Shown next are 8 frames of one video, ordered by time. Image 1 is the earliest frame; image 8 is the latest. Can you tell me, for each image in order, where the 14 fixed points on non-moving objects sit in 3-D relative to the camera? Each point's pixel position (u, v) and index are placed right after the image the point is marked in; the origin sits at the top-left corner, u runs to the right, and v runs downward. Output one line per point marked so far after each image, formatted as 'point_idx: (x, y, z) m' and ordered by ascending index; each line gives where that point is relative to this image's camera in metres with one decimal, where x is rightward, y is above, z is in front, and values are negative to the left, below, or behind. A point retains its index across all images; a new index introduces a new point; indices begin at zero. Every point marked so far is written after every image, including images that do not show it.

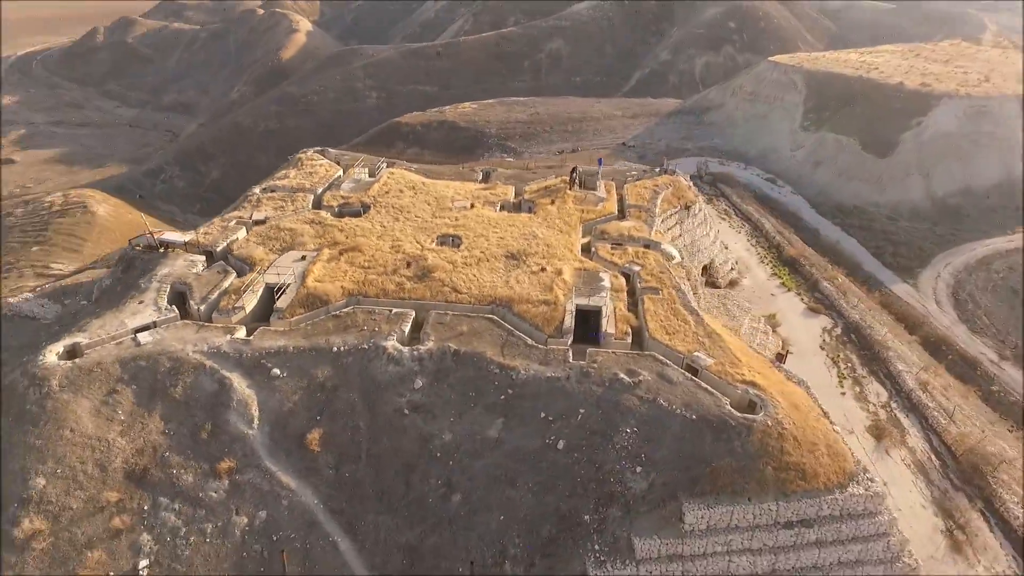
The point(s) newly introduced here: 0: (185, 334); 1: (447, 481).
0: (-9.3, -1.3, +17.8) m
1: (-1.6, -4.7, +15.0) m
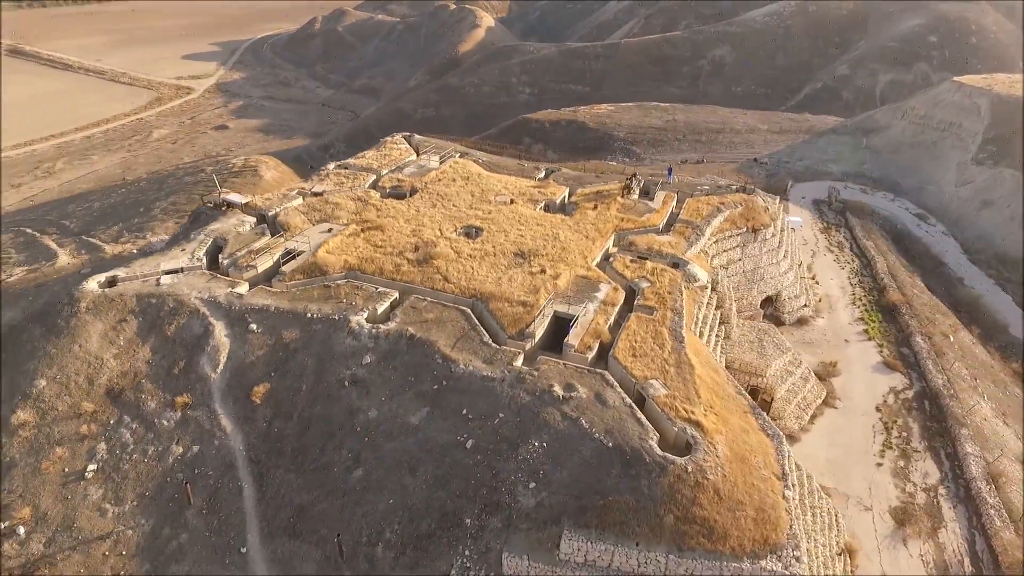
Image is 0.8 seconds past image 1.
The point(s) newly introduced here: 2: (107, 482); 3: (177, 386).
0: (-10.1, +0.2, +20.1) m
1: (-3.9, -4.2, +15.5) m
2: (-10.1, -4.8, +15.5) m
3: (-9.3, -2.8, +17.3) m
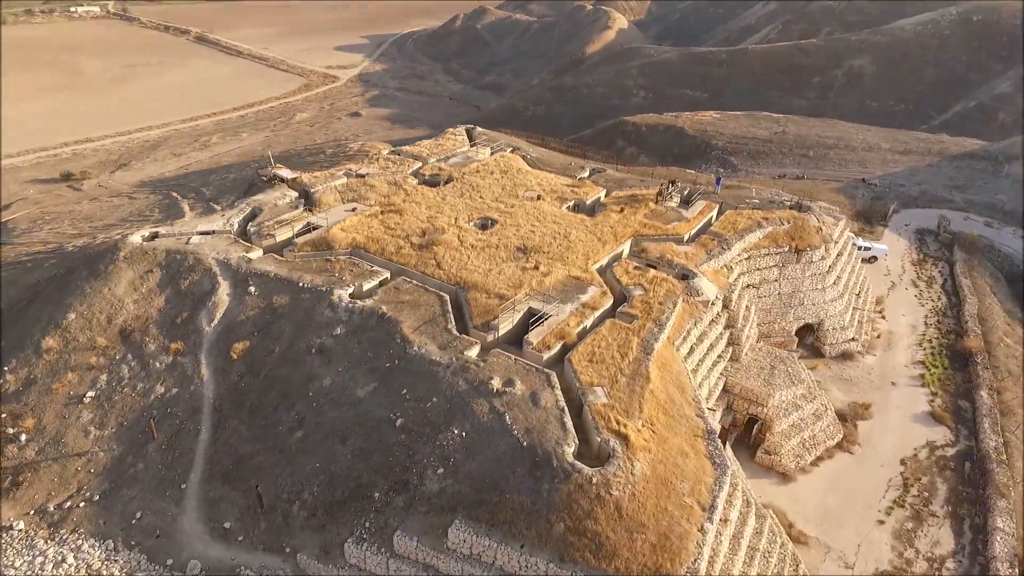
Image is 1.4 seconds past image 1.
0: (-10.3, +1.5, +22.1) m
1: (-5.6, -3.4, +16.5) m
2: (-11.7, -3.4, +17.6) m
3: (-10.3, -1.5, +19.2) m
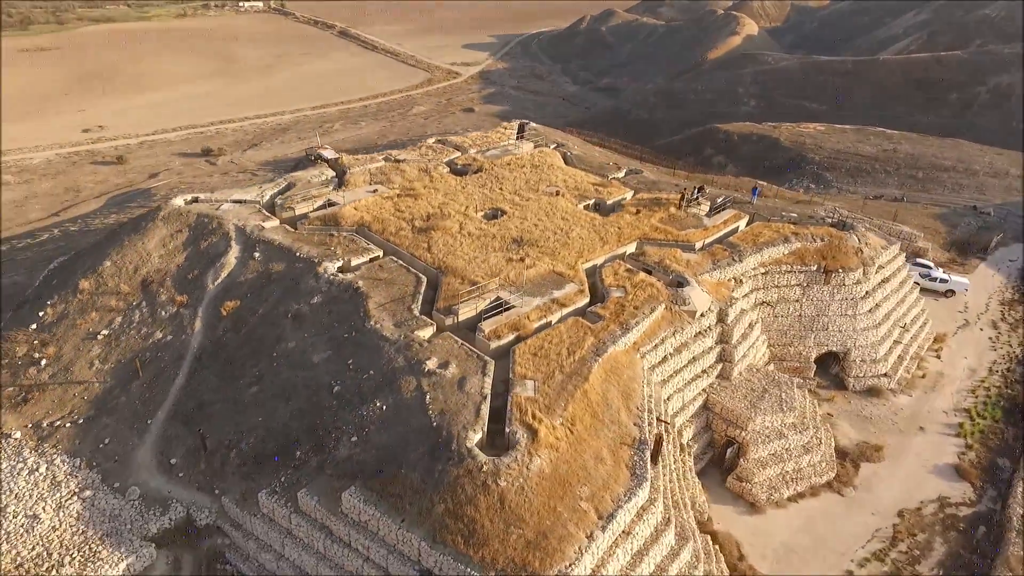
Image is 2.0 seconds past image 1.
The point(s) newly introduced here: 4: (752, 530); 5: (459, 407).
0: (-10.3, +2.9, +24.0) m
1: (-7.2, -2.5, +17.6) m
2: (-12.9, -1.8, +19.8) m
3: (-11.1, 0.0, +21.1) m
4: (+6.8, -6.9, +17.8) m
5: (-1.2, -2.8, +14.7) m
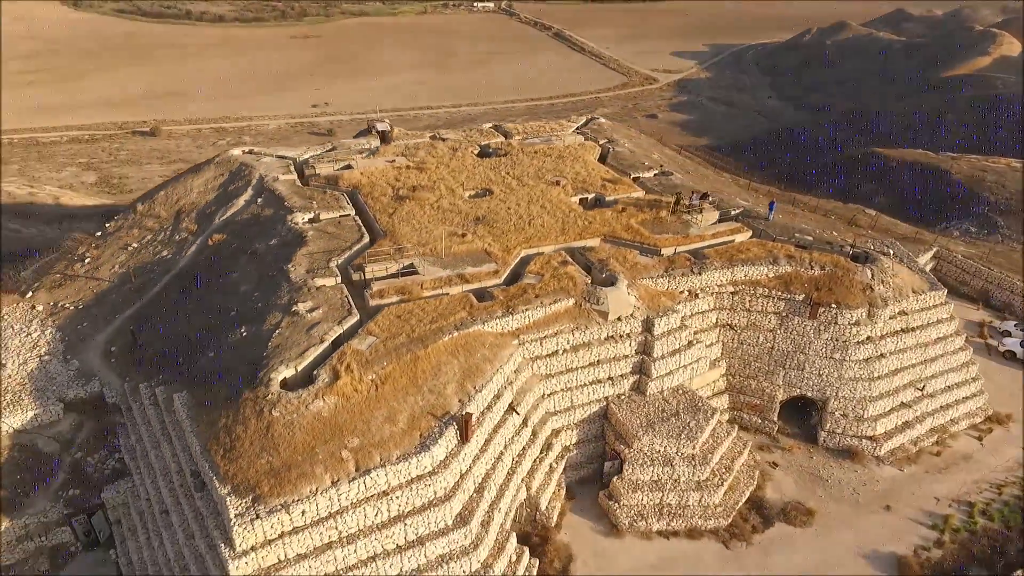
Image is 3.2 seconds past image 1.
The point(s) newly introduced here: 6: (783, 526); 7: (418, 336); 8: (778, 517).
0: (-10.4, +5.3, +27.3) m
1: (-10.2, -0.2, +20.4) m
2: (-14.9, +1.3, +24.2) m
3: (-12.5, +2.7, +24.9) m
4: (+2.2, -6.9, +16.5) m
5: (-5.6, -1.5, +15.9) m
6: (+7.6, -6.7, +17.3) m
7: (-2.5, -1.3, +16.3) m
8: (+7.5, -6.5, +17.5) m
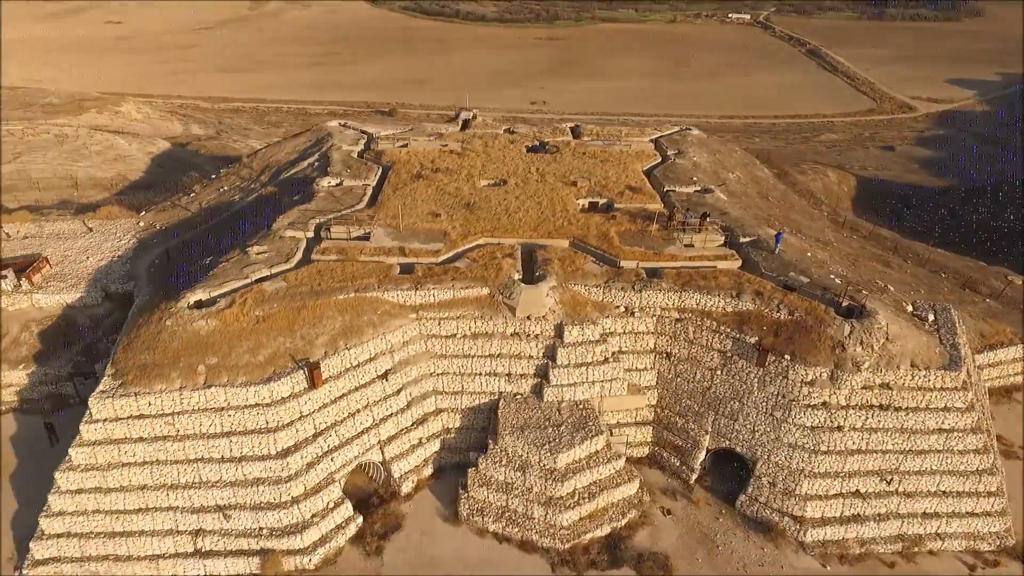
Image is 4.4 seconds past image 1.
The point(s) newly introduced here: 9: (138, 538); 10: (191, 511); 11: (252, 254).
0: (-8.0, +7.4, +30.9) m
1: (-11.2, +2.2, +24.4) m
2: (-14.0, +4.5, +29.5) m
3: (-11.3, +5.3, +29.4) m
4: (-2.3, -6.5, +16.7) m
5: (-8.7, +0.4, +18.7) m
6: (+3.0, -7.3, +15.8) m
7: (-5.6, -0.1, +18.1) m
8: (+3.0, -7.1, +16.0) m
9: (-9.2, -6.2, +15.3) m
10: (-8.0, -5.6, +15.5) m
11: (-8.3, +1.1, +19.8) m
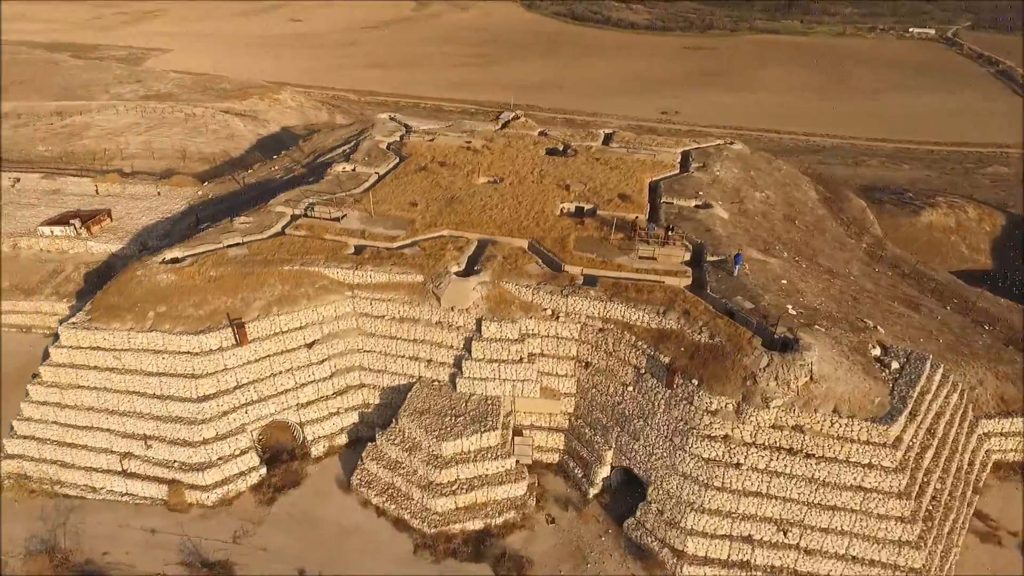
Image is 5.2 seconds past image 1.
0: (-6.5, +8.4, +32.9) m
1: (-11.6, +3.7, +27.3) m
2: (-12.9, +6.1, +32.8) m
3: (-10.2, +6.7, +32.1) m
4: (-5.5, -5.8, +17.9) m
5: (-10.5, +1.6, +21.1) m
6: (-0.6, -7.2, +15.8) m
7: (-7.7, +0.9, +19.9) m
8: (-0.6, -7.0, +16.0) m
9: (-12.5, -4.7, +18.0) m
10: (-11.2, -4.3, +17.8) m
11: (-9.8, +2.3, +22.1) m
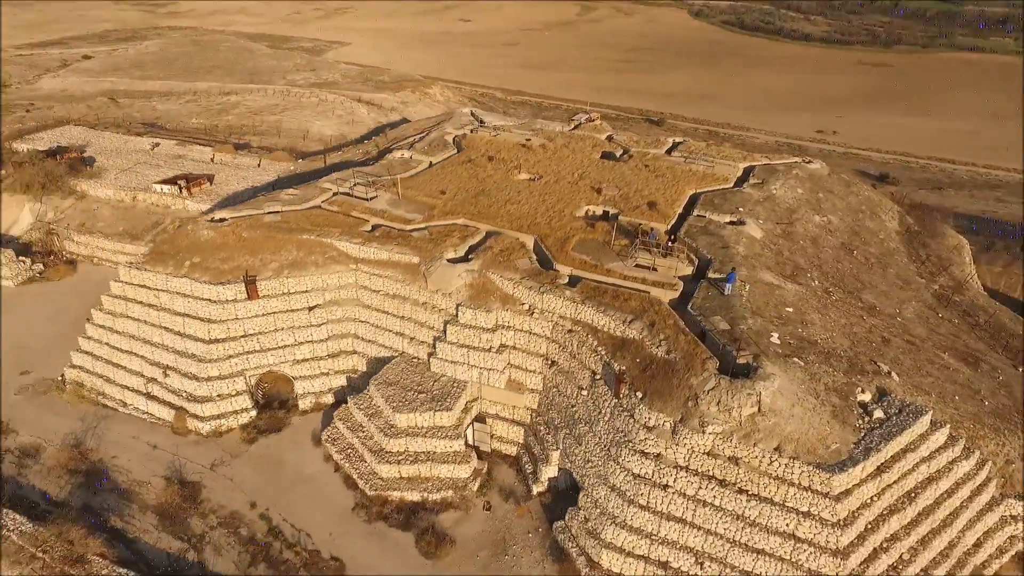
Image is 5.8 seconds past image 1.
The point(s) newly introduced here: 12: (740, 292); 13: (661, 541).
0: (-2.7, +9.1, +34.3) m
1: (-9.4, +5.2, +30.0) m
2: (-9.2, +7.7, +35.7) m
3: (-6.7, +7.9, +34.4) m
4: (-6.8, -4.8, +19.7) m
5: (-10.0, +3.2, +23.8) m
6: (-2.7, -6.7, +16.6) m
7: (-7.6, +2.1, +22.0) m
8: (-2.6, -6.6, +16.8) m
9: (-13.4, -2.8, +21.2) m
10: (-12.2, -2.5, +20.8) m
11: (-9.0, +3.7, +24.6) m
12: (+6.9, -0.2, +18.4) m
13: (+3.6, -6.1, +14.9) m
